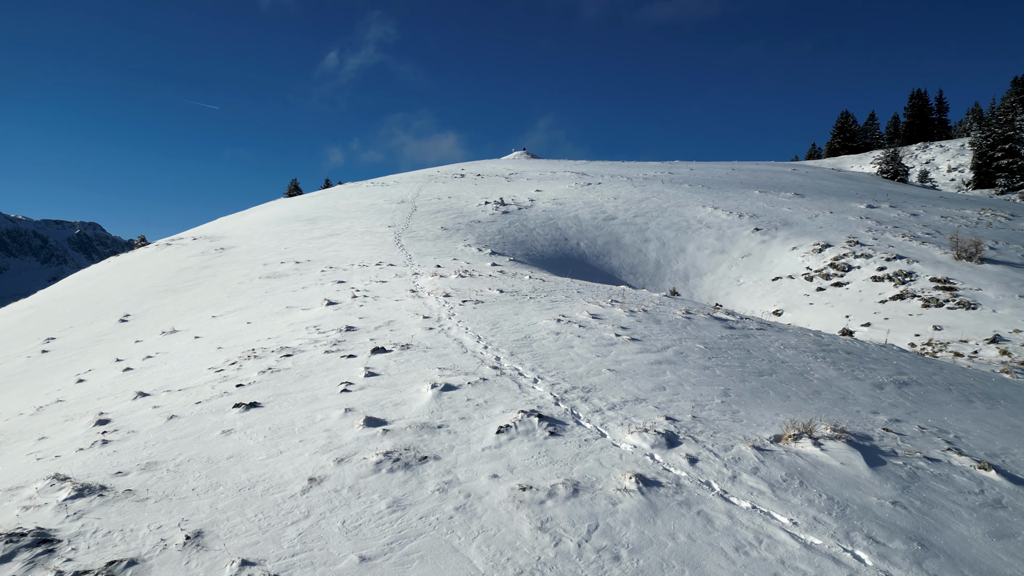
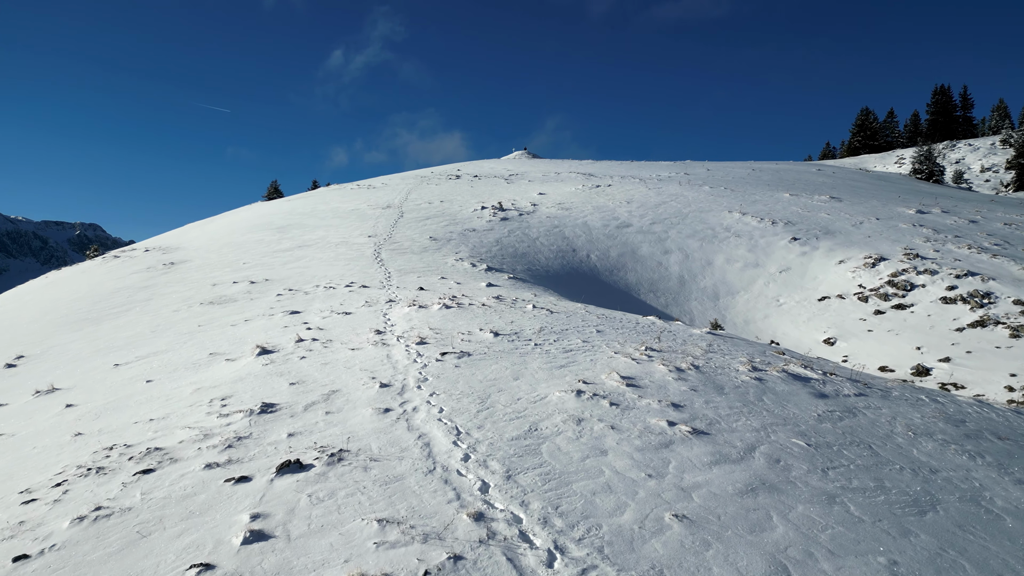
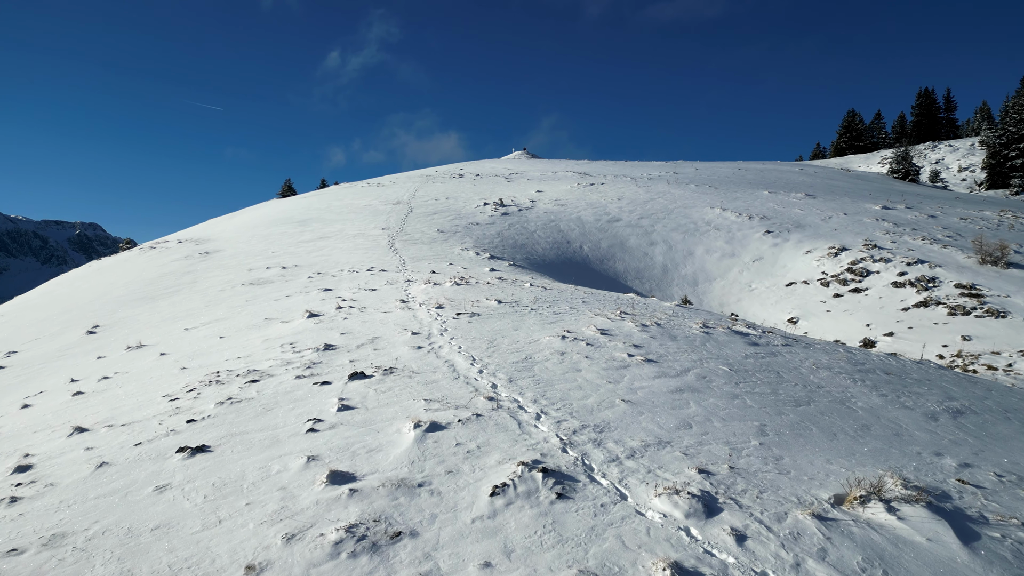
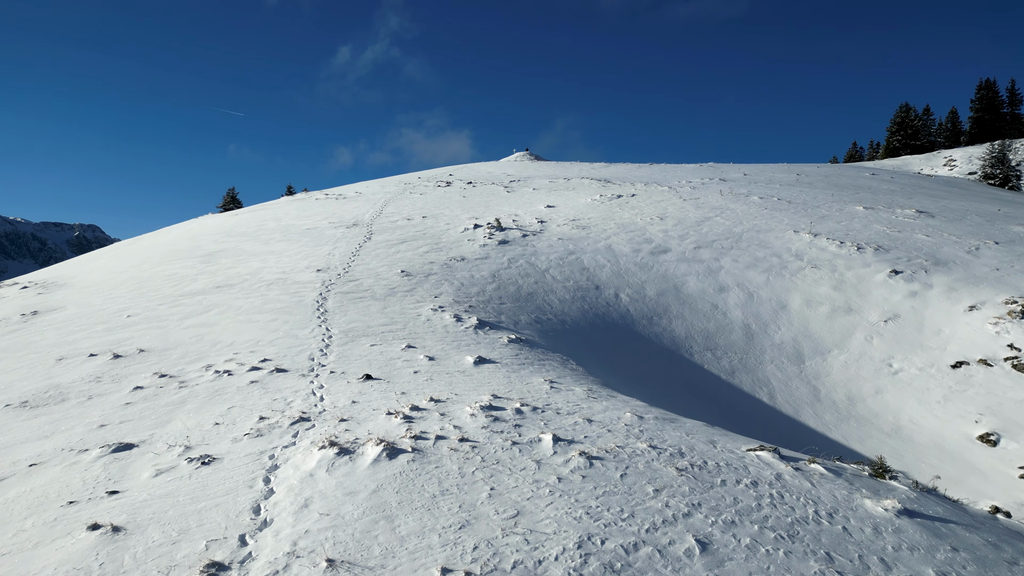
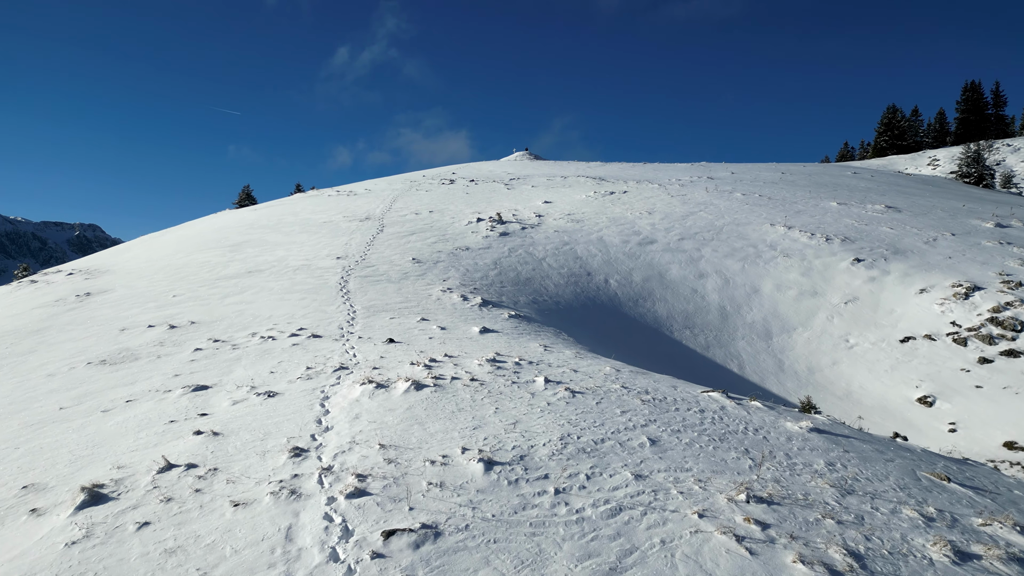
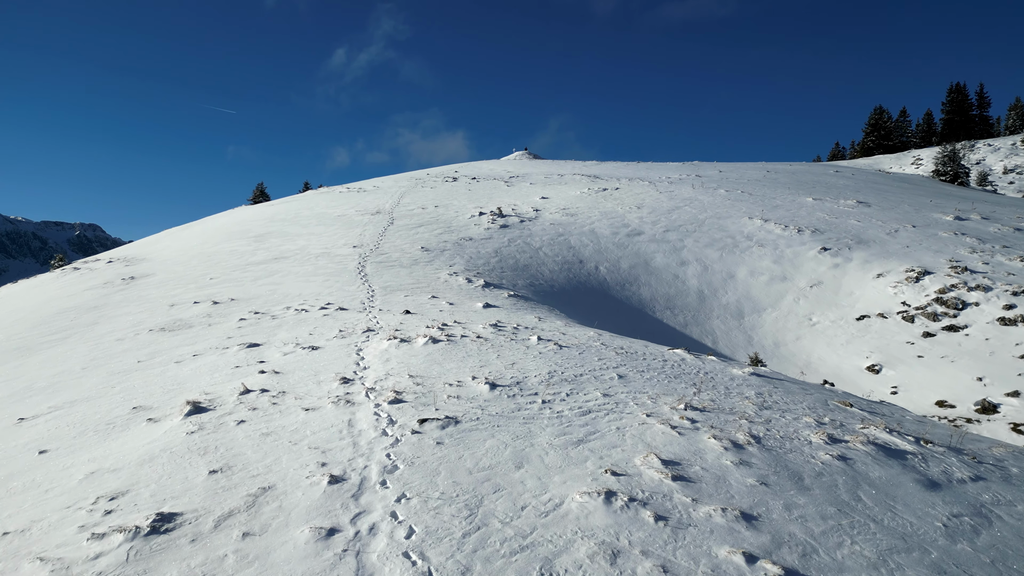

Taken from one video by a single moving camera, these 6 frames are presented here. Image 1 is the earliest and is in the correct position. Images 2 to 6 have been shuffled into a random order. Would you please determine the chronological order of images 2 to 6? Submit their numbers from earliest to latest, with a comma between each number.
3, 2, 6, 5, 4
